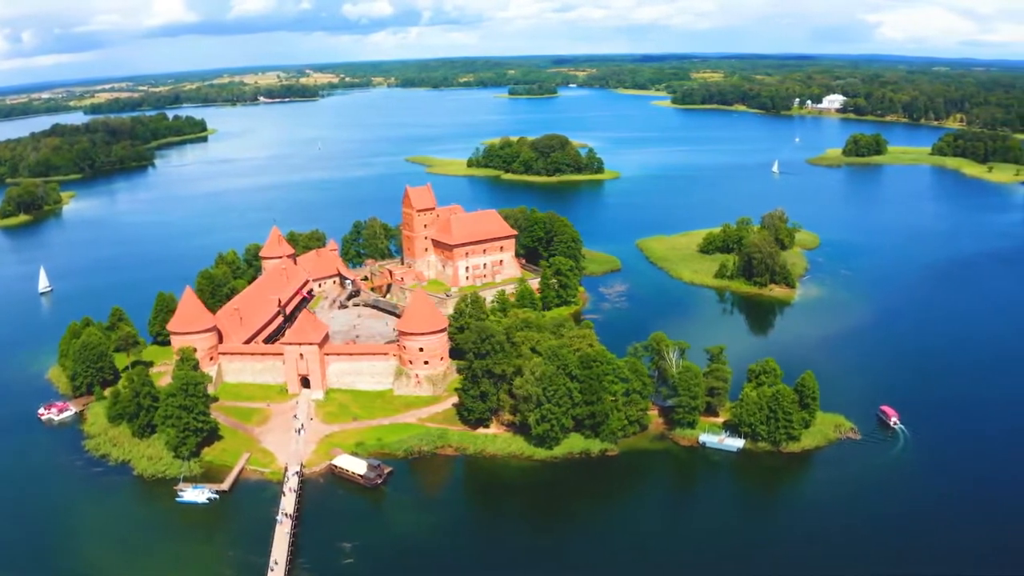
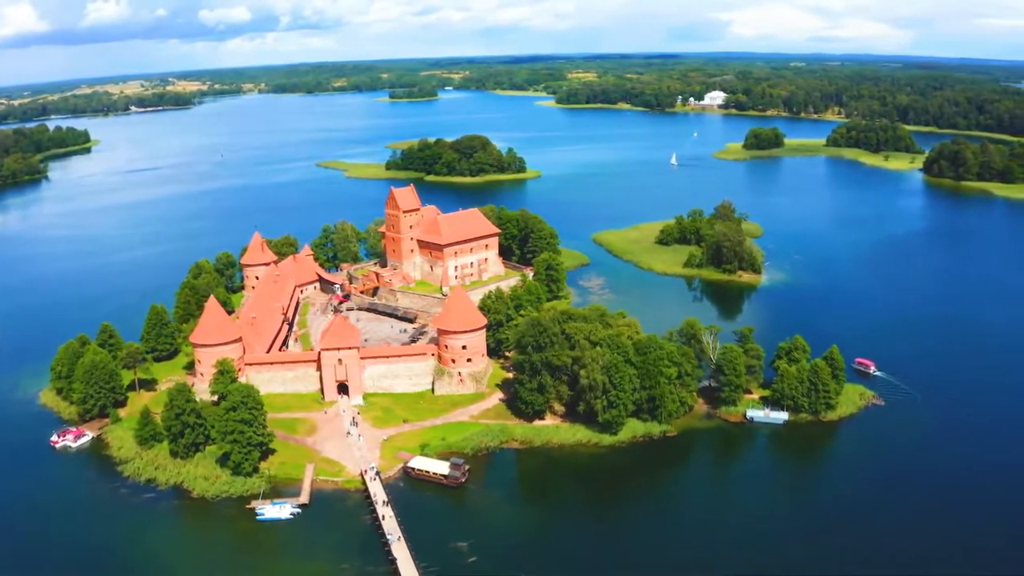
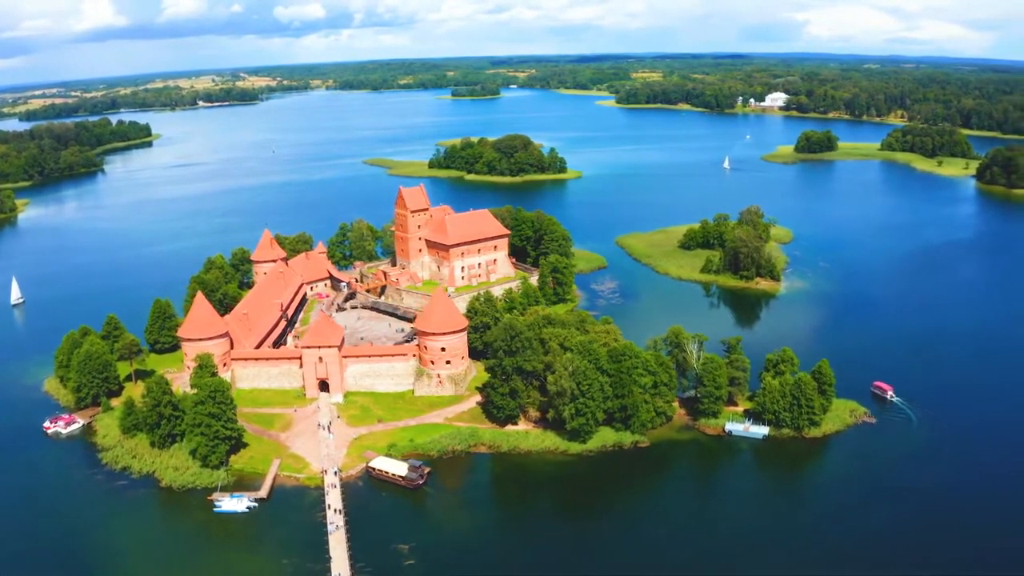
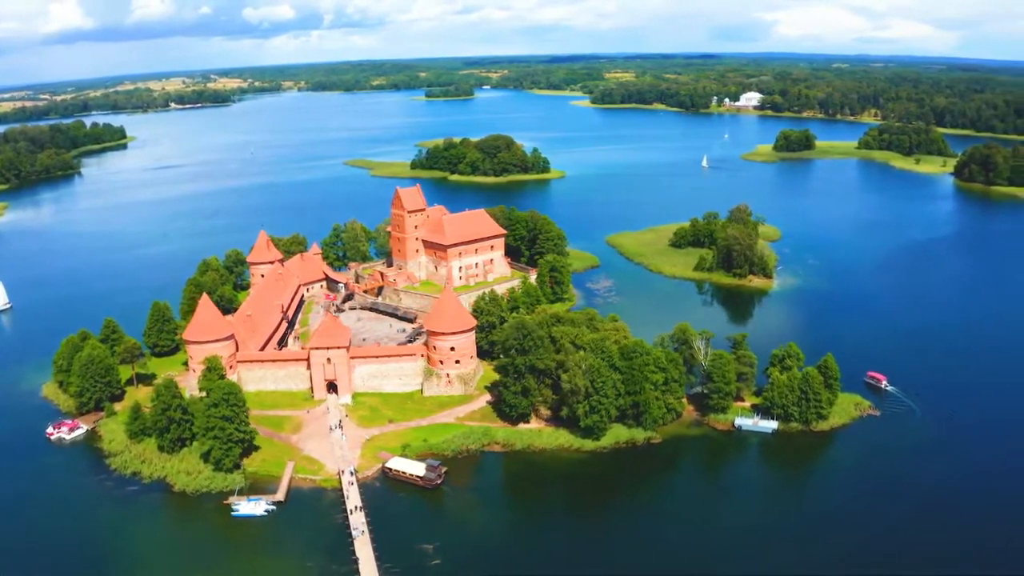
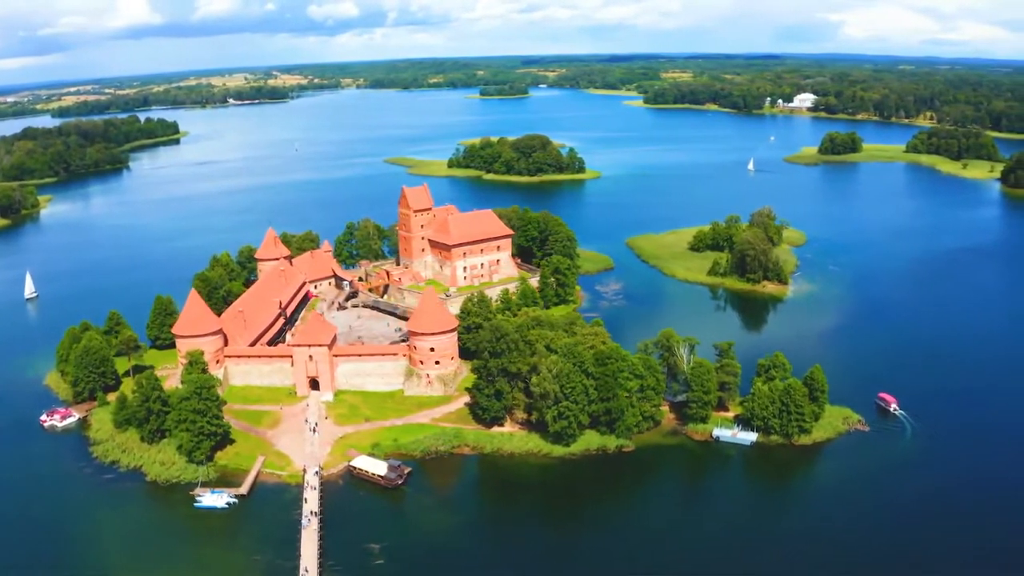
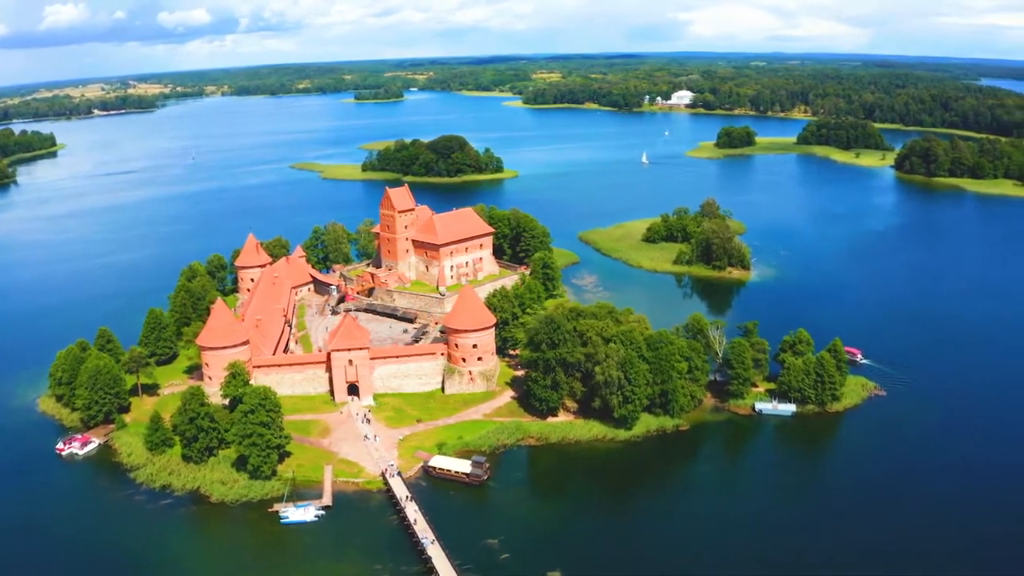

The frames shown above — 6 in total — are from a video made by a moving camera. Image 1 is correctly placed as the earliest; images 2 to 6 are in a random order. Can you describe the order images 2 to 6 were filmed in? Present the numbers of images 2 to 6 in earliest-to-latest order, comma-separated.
5, 3, 4, 2, 6
